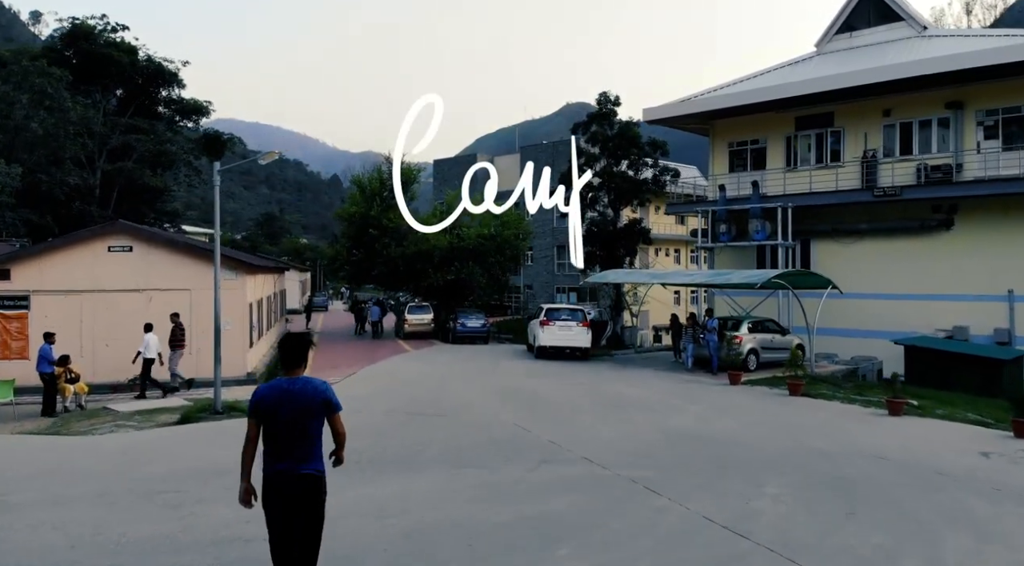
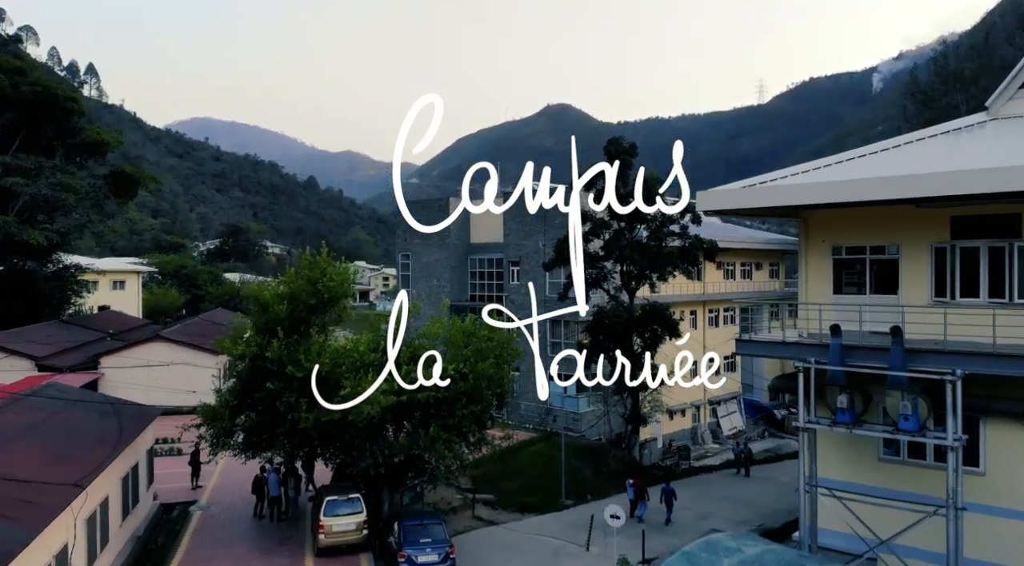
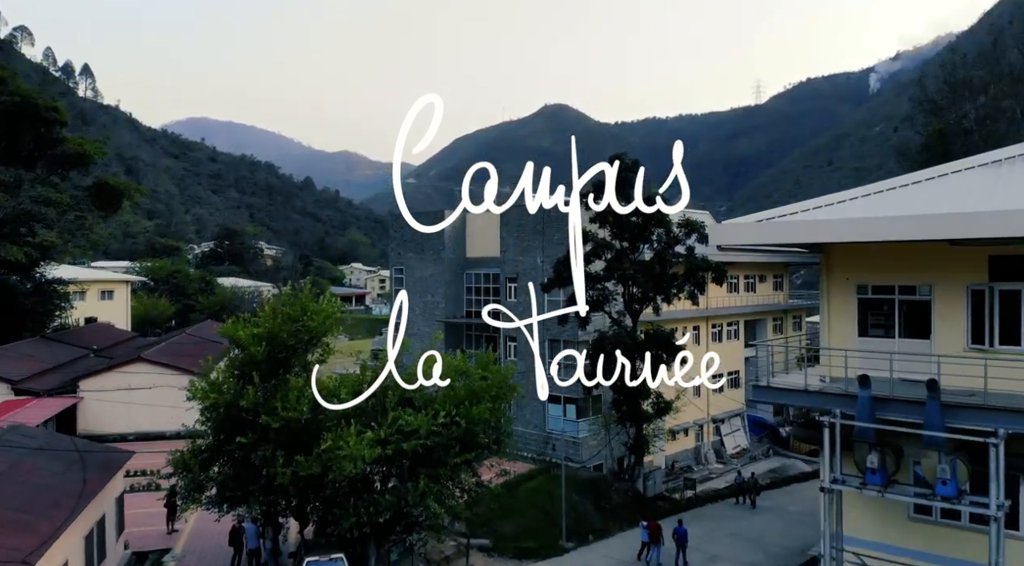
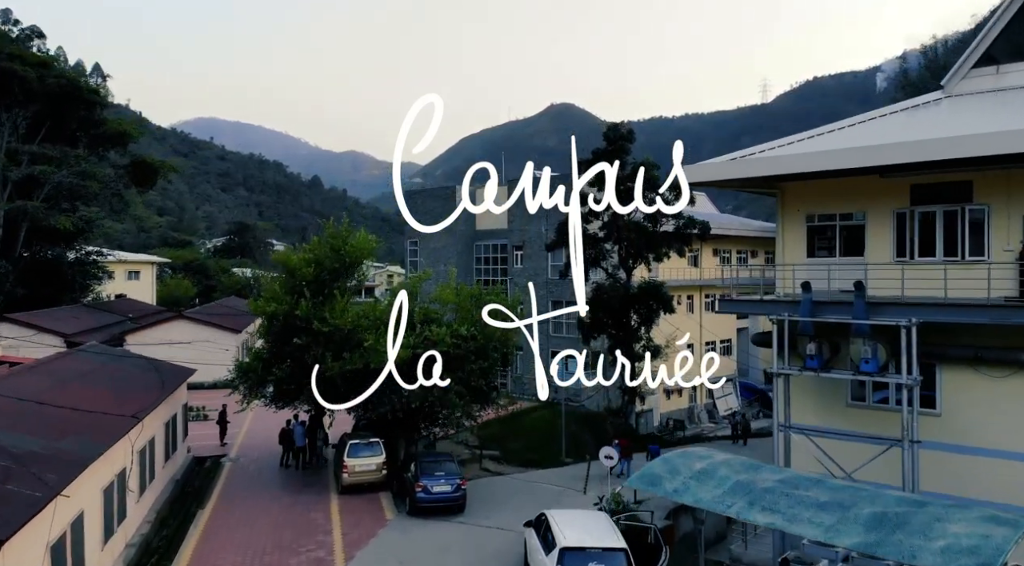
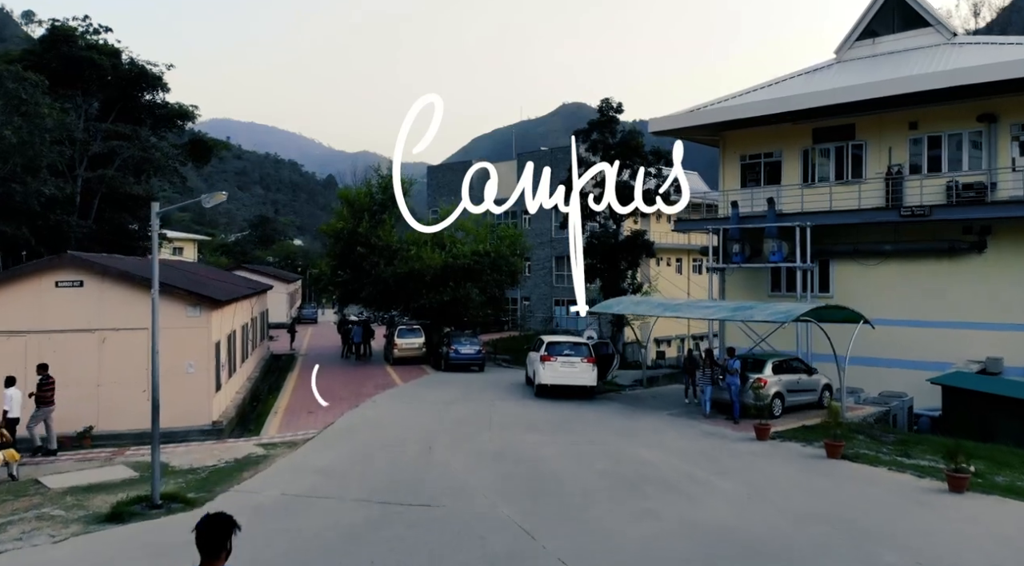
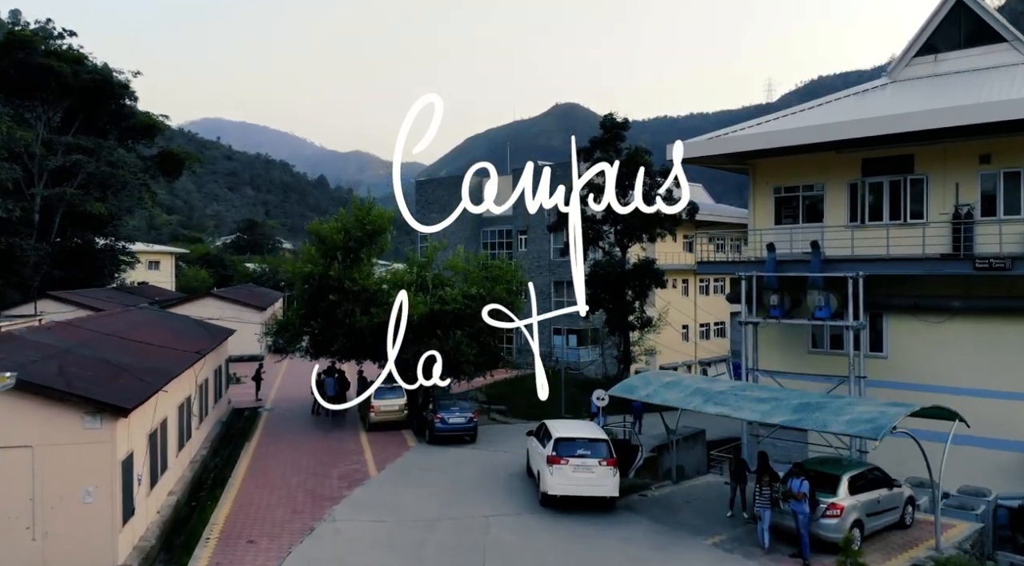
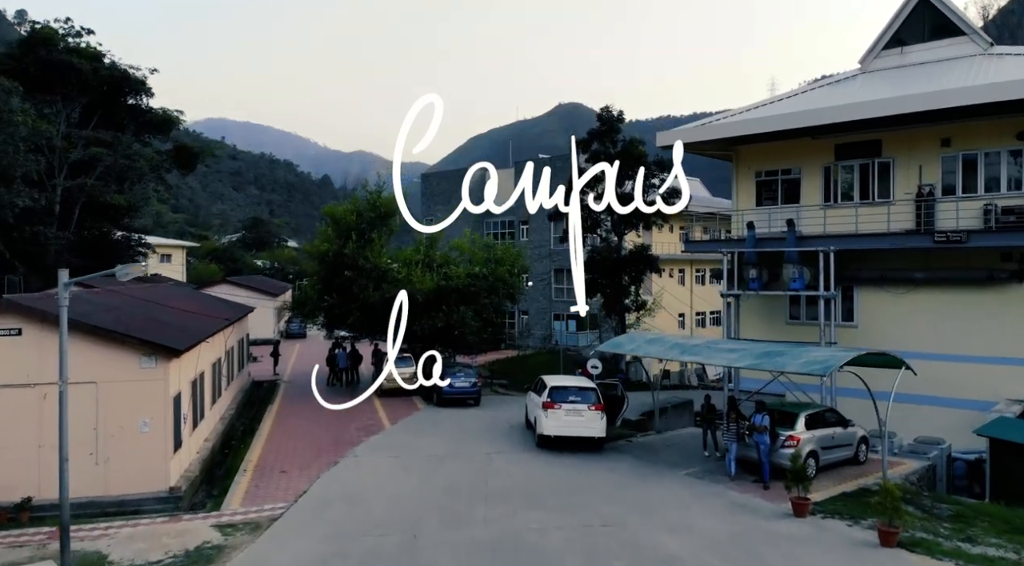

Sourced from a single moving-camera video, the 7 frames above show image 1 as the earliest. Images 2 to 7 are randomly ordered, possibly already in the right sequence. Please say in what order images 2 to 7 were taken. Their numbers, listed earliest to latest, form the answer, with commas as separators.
5, 7, 6, 4, 2, 3
